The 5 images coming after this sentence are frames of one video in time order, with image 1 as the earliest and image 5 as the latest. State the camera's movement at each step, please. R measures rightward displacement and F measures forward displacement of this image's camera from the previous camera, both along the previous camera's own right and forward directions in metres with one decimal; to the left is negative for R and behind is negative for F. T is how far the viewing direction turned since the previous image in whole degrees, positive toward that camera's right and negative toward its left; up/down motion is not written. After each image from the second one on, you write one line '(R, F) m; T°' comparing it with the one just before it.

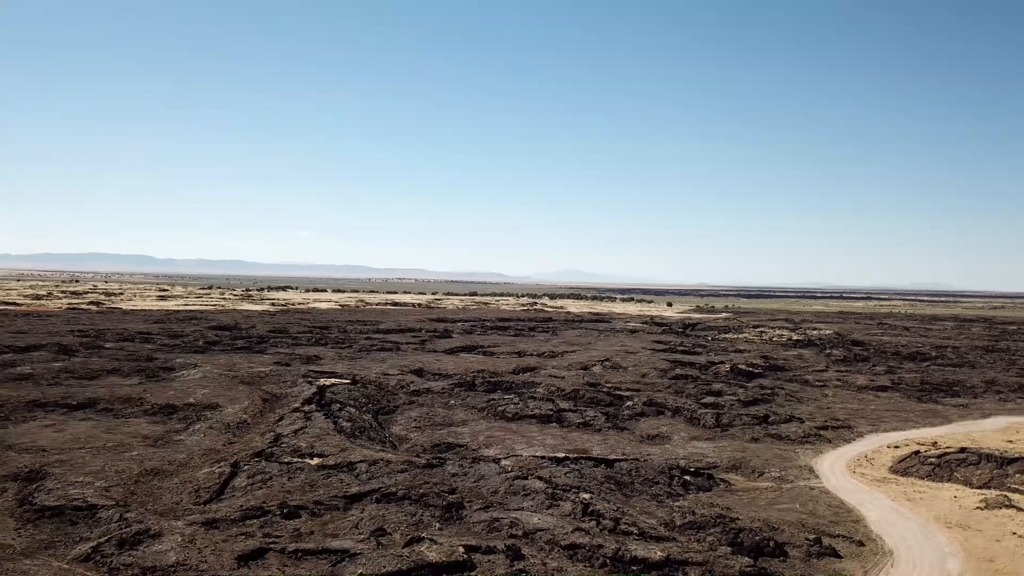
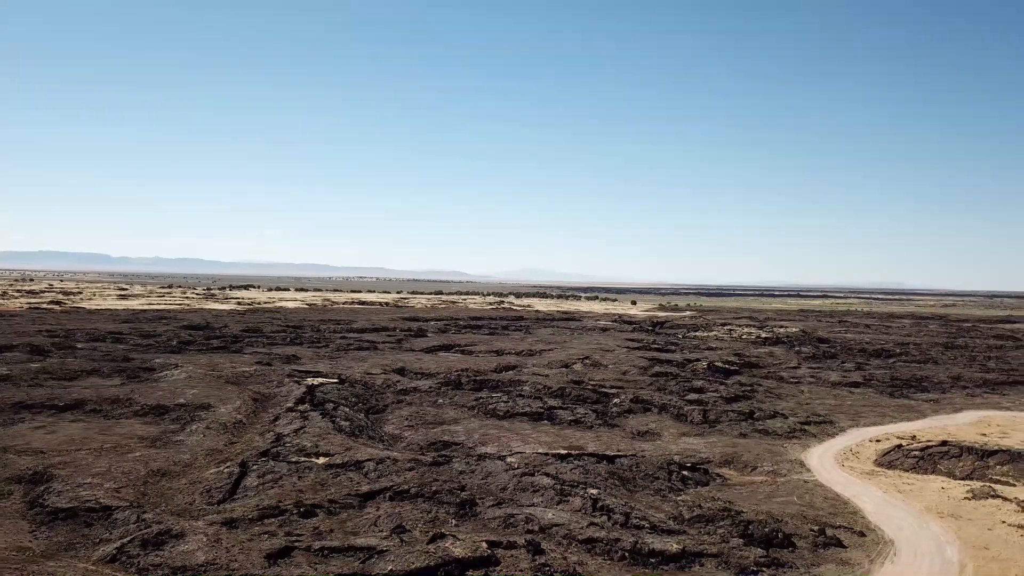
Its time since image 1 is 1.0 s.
(-0.7, -0.1) m; +2°
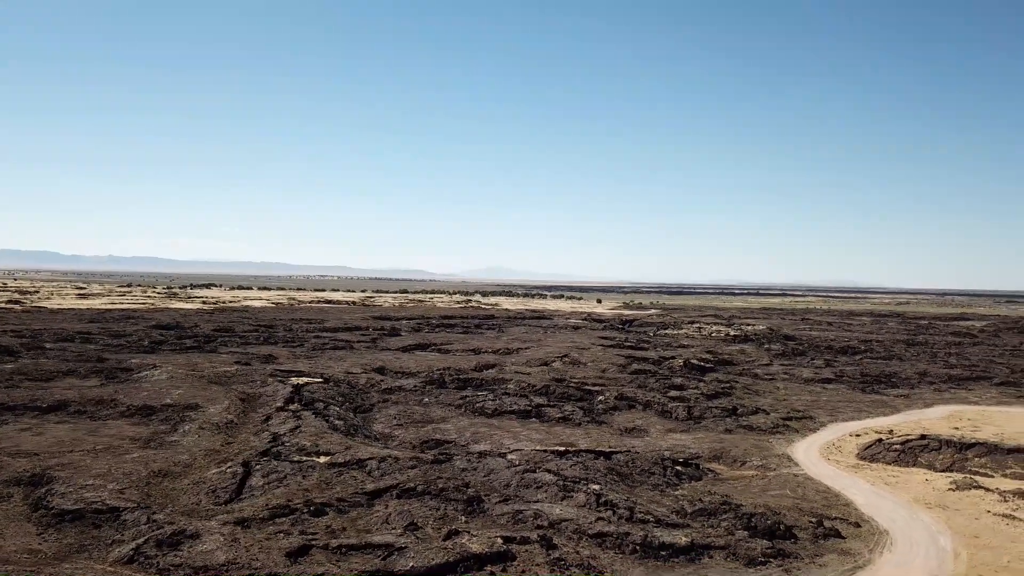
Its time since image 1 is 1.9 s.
(-0.6, -0.1) m; +2°
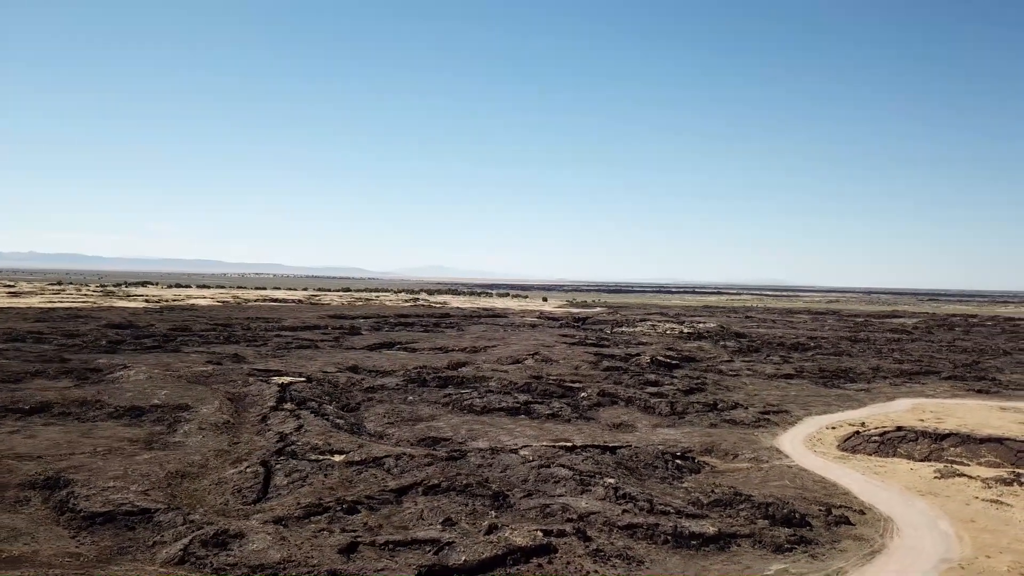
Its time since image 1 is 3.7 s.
(-1.2, -0.1) m; +3°
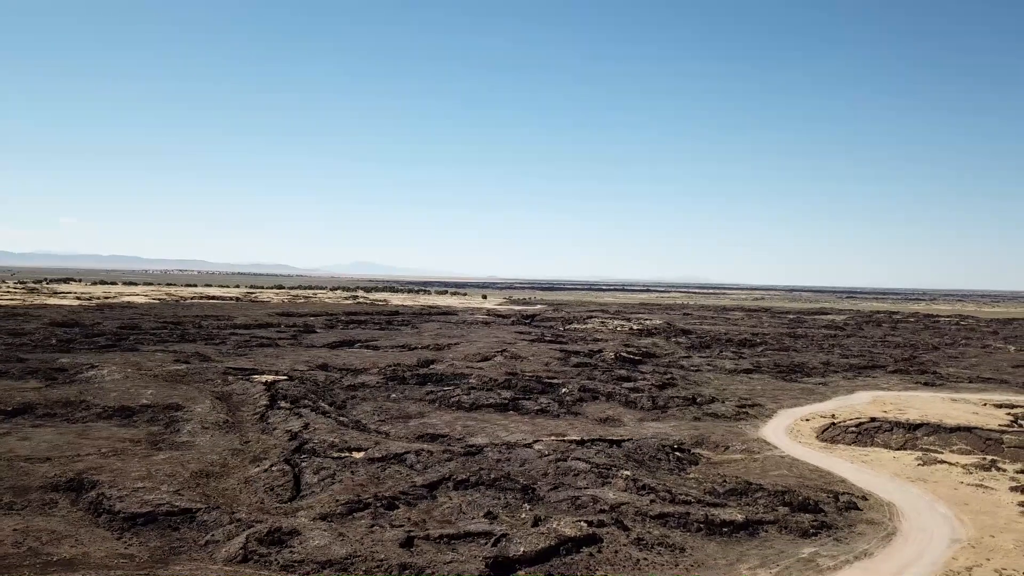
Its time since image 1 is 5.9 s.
(-1.4, -0.2) m; +3°
